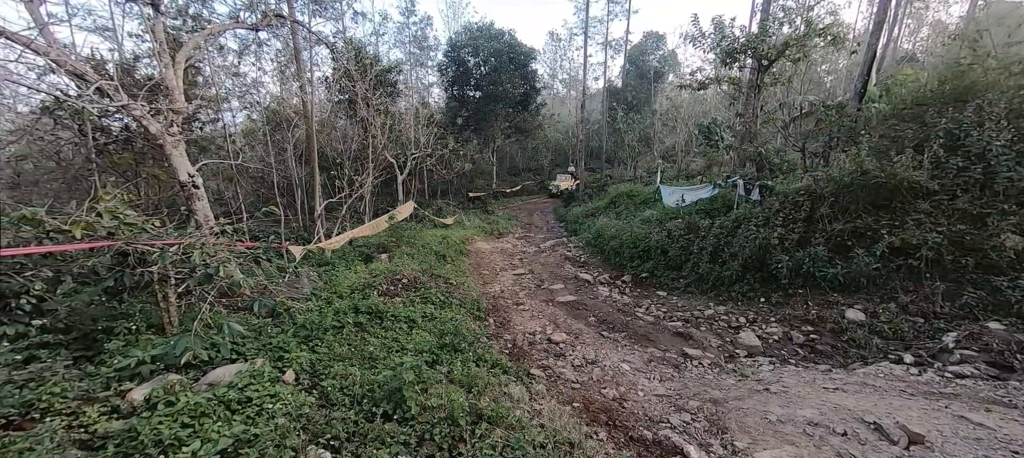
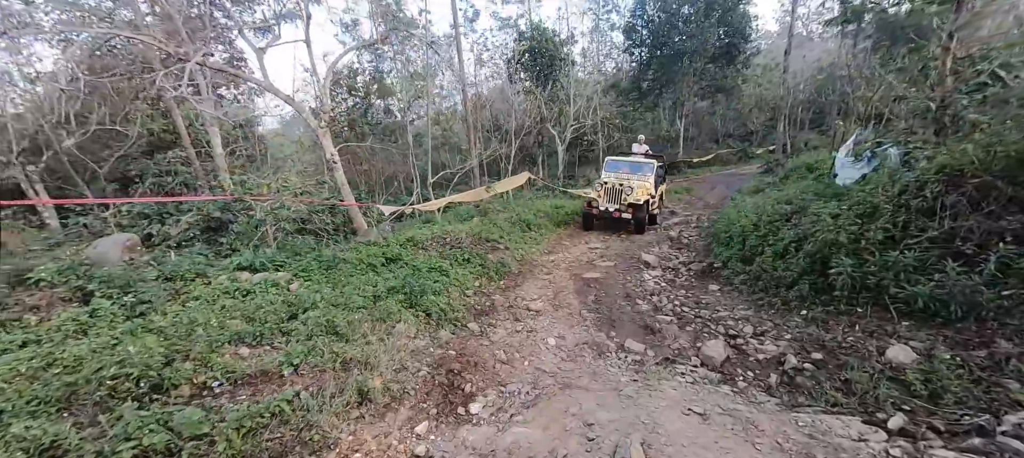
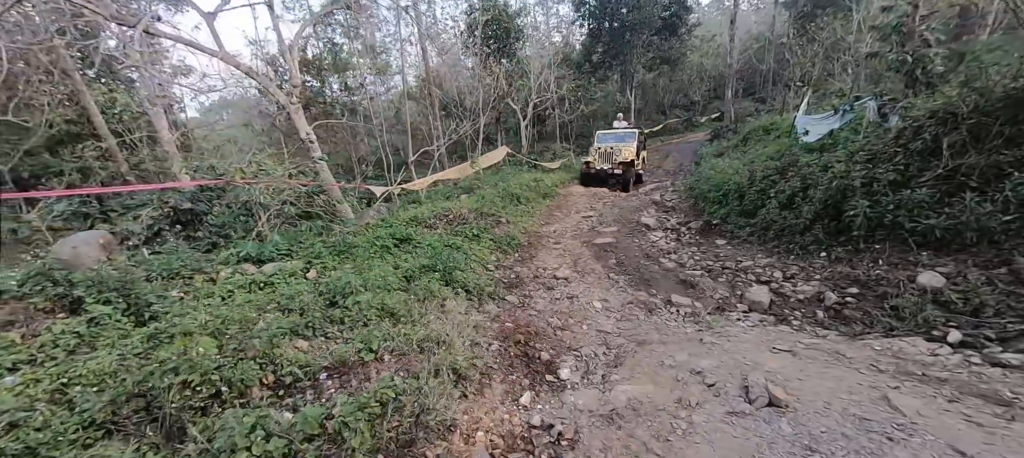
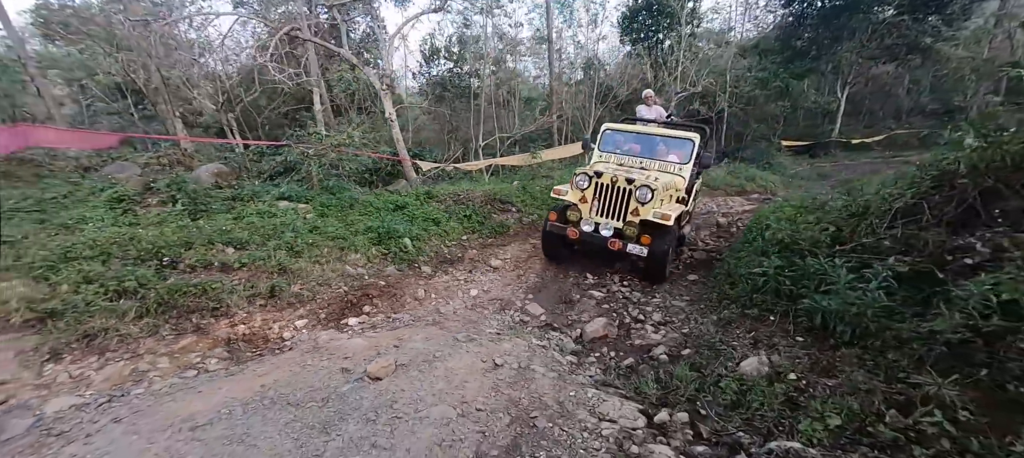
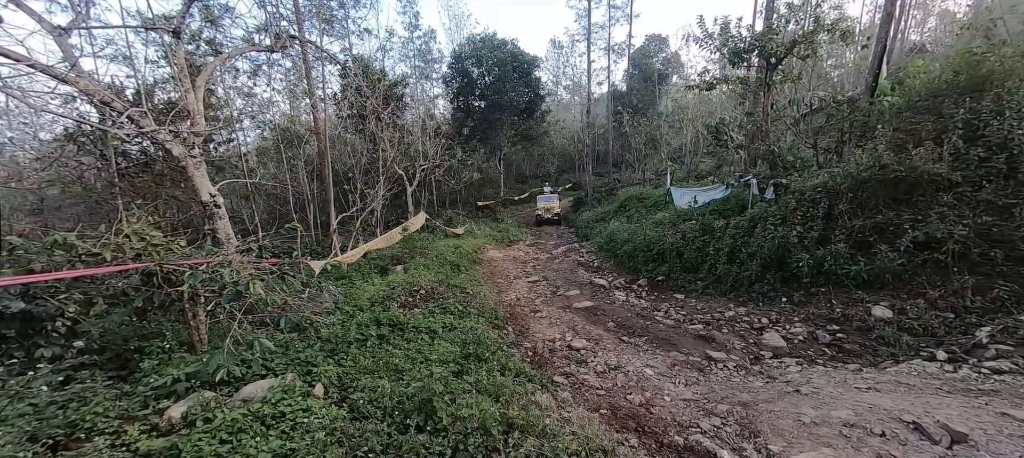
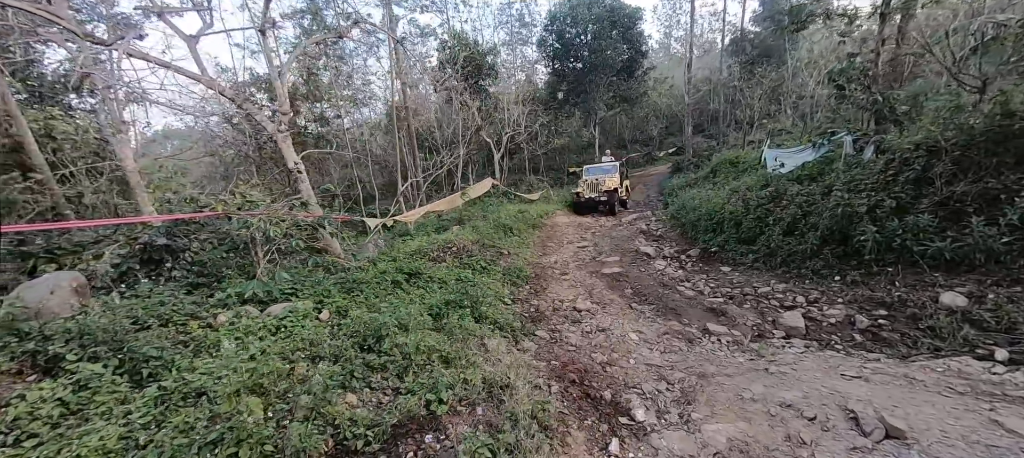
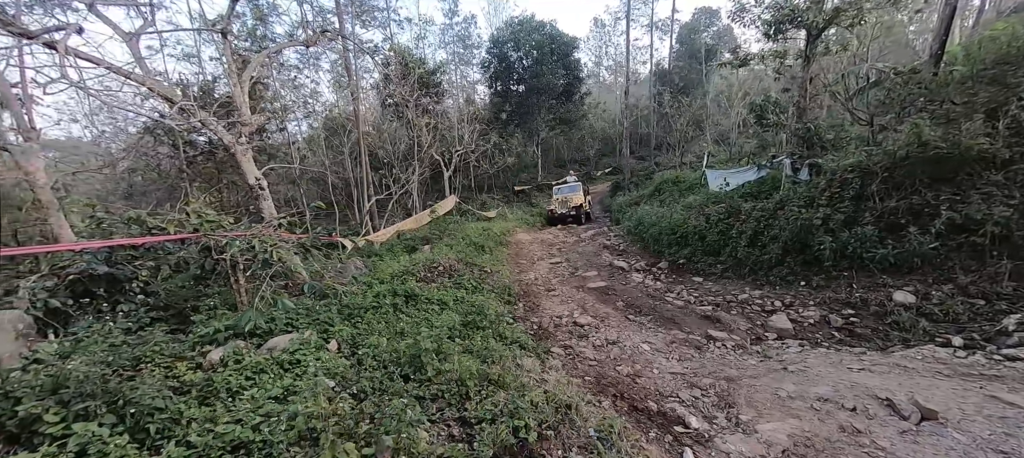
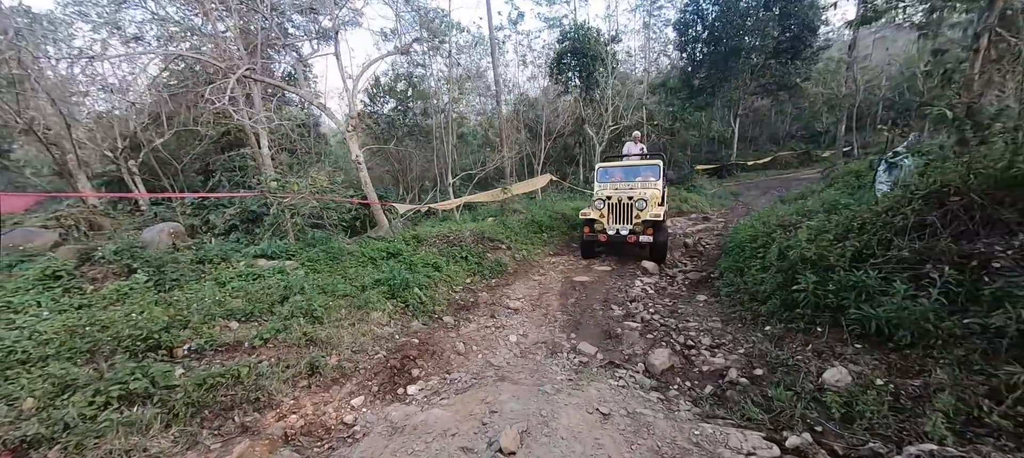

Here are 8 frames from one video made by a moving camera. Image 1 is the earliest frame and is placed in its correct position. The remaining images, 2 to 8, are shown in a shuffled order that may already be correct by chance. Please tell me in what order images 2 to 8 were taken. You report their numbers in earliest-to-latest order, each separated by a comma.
5, 7, 6, 3, 2, 8, 4
